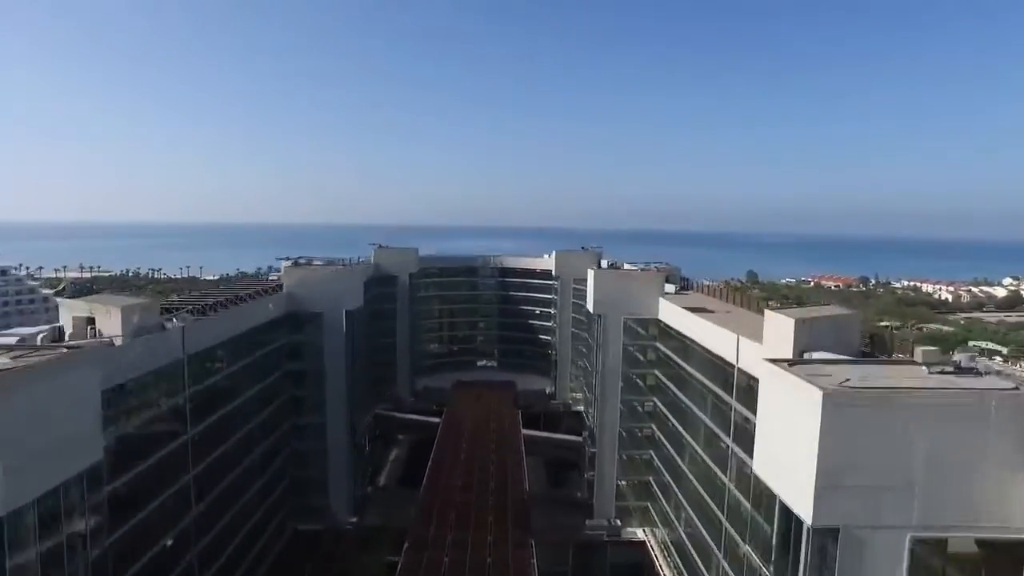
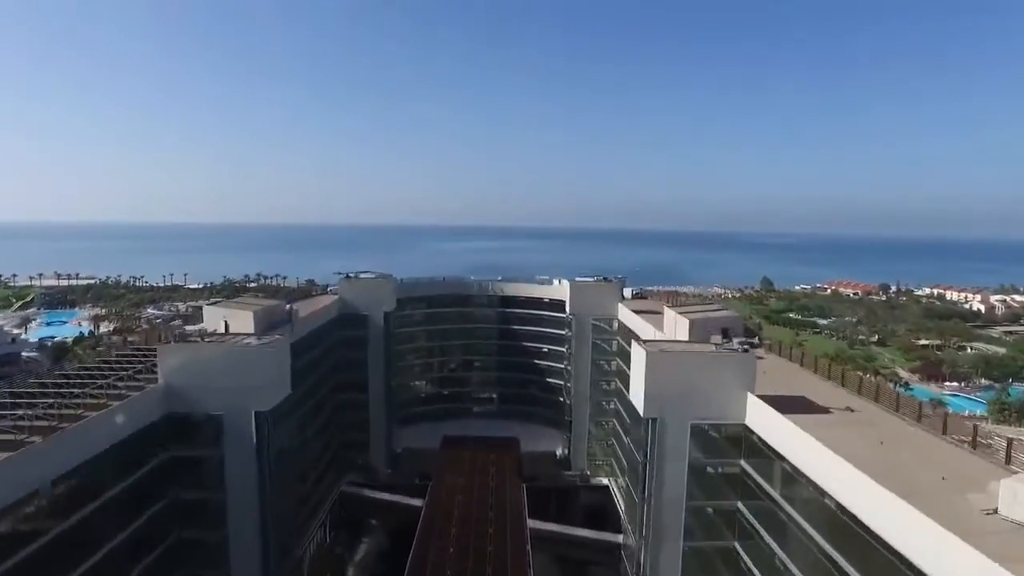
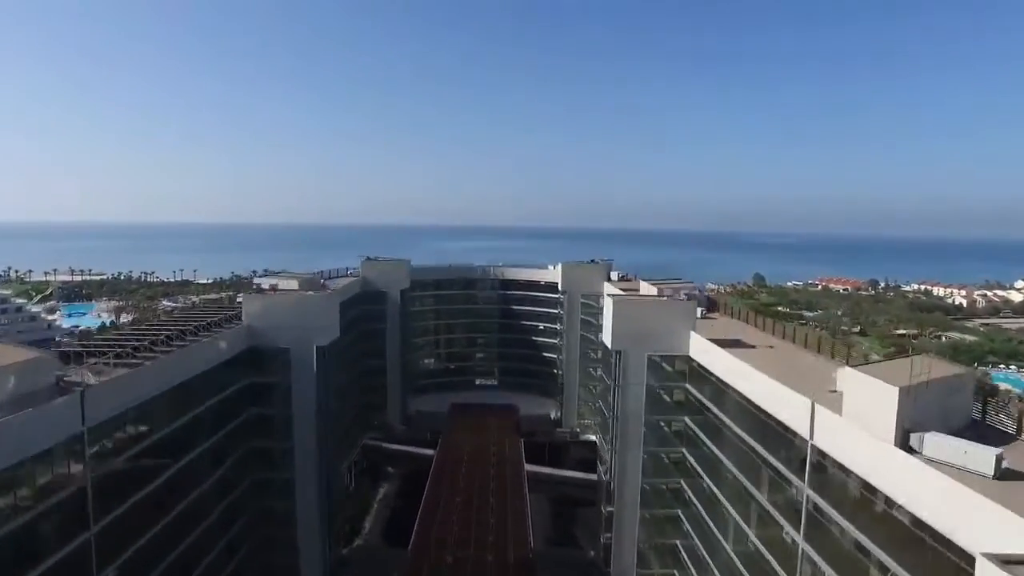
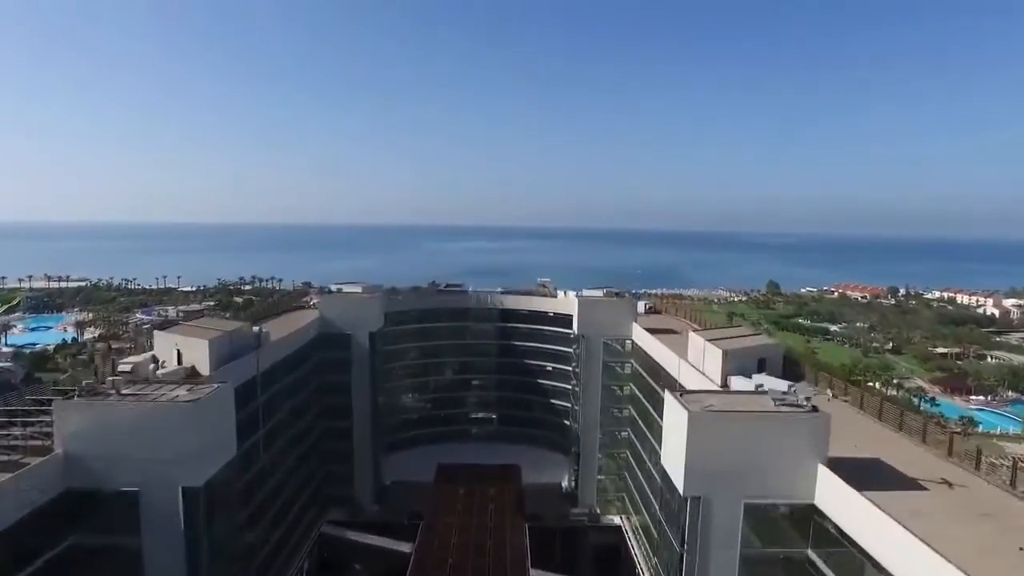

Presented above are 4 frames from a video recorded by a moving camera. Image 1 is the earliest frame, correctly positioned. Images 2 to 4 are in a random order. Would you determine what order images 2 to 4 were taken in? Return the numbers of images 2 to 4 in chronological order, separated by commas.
3, 2, 4
